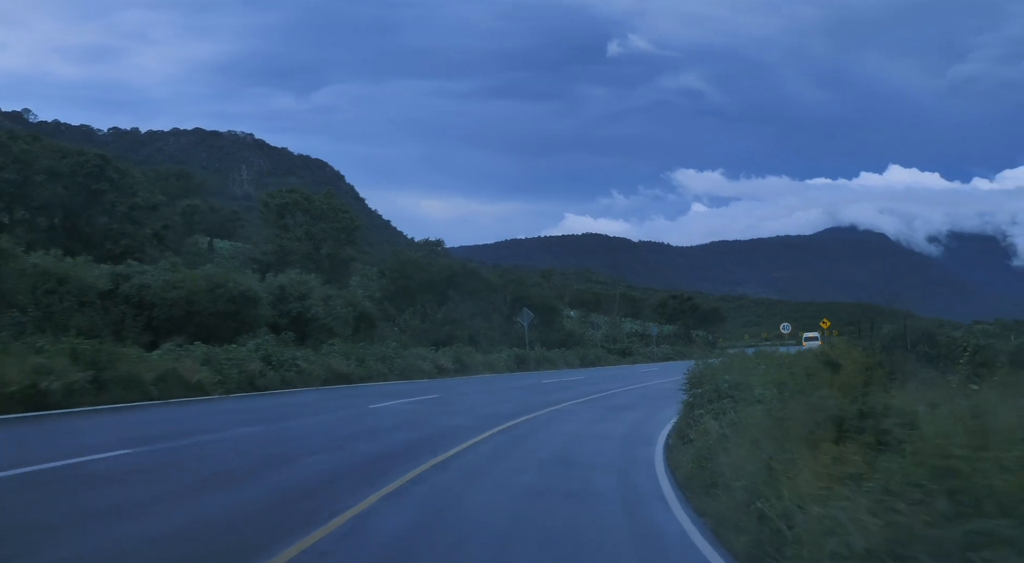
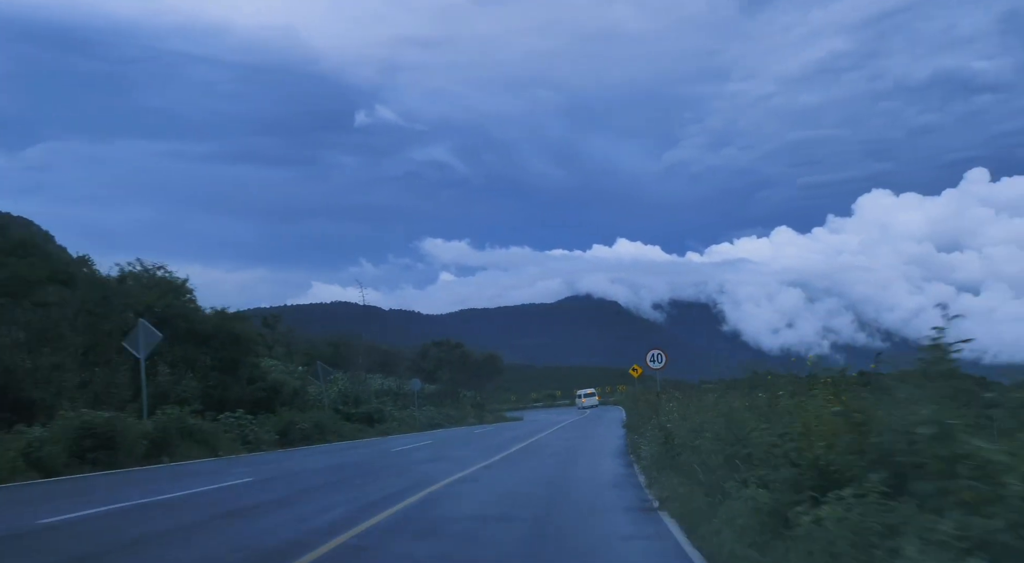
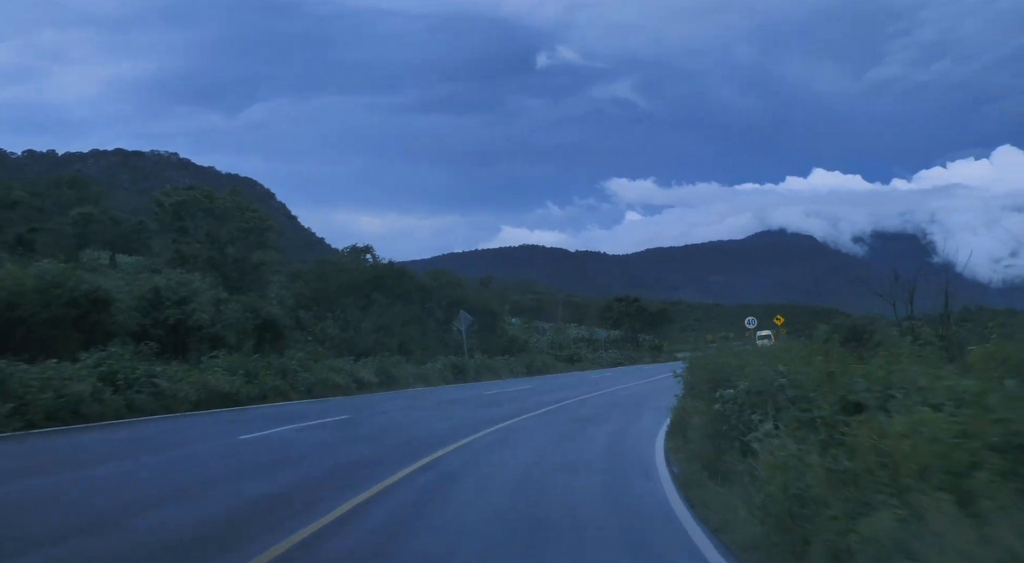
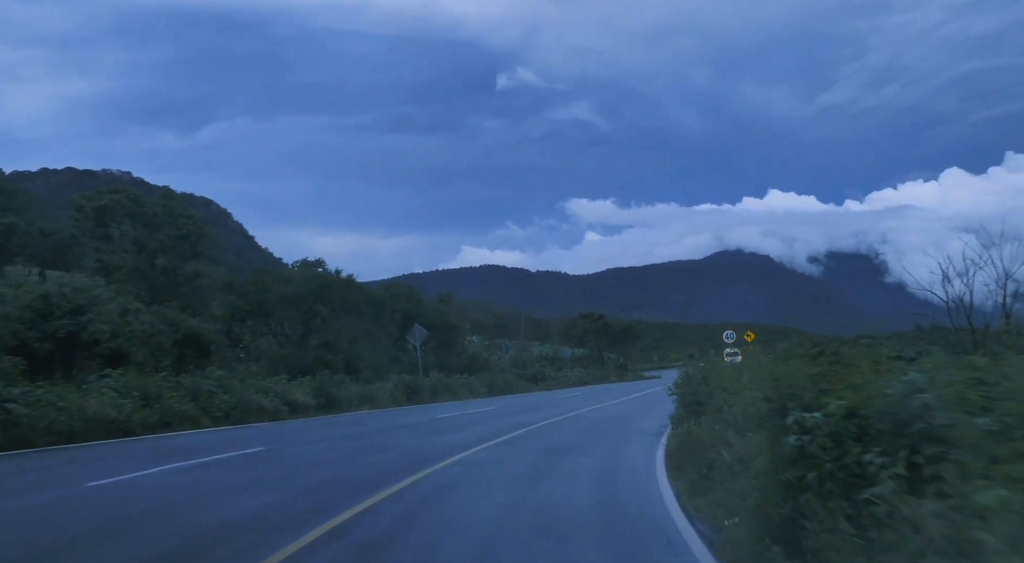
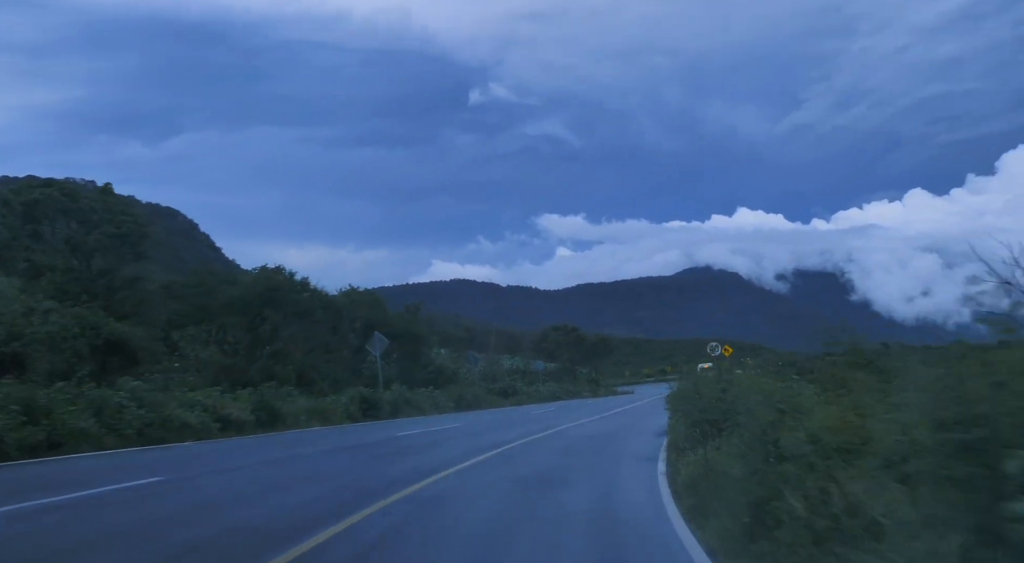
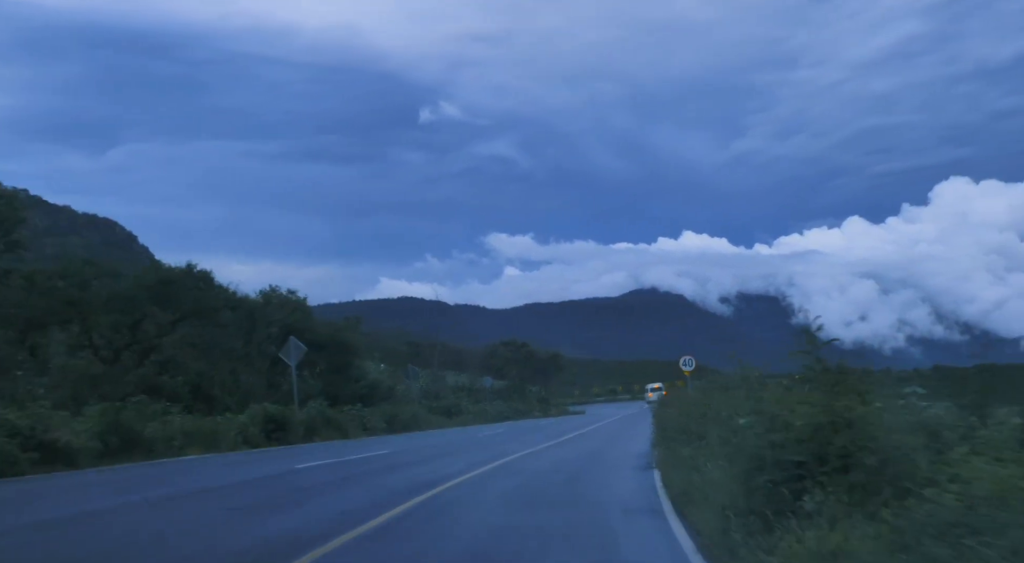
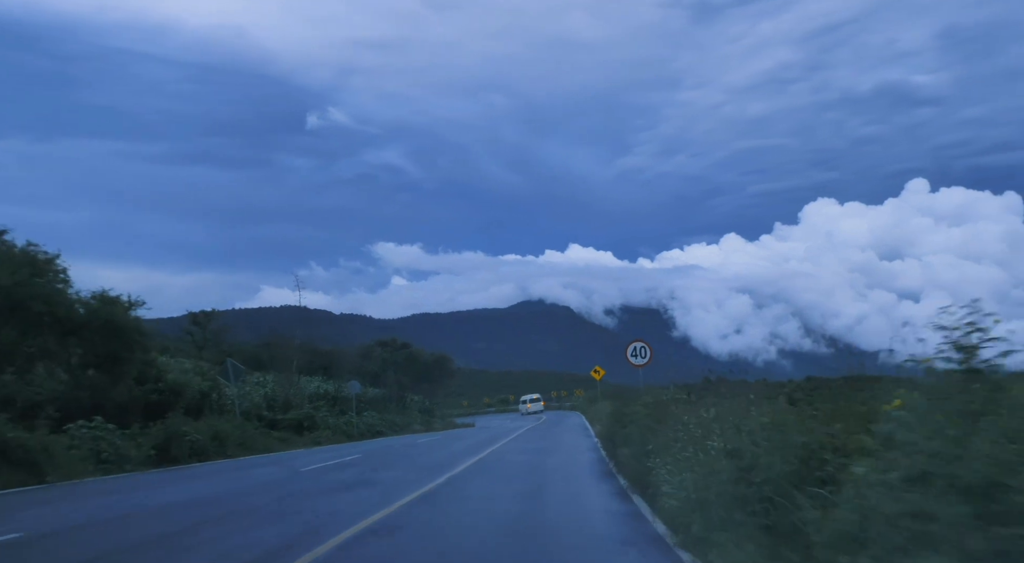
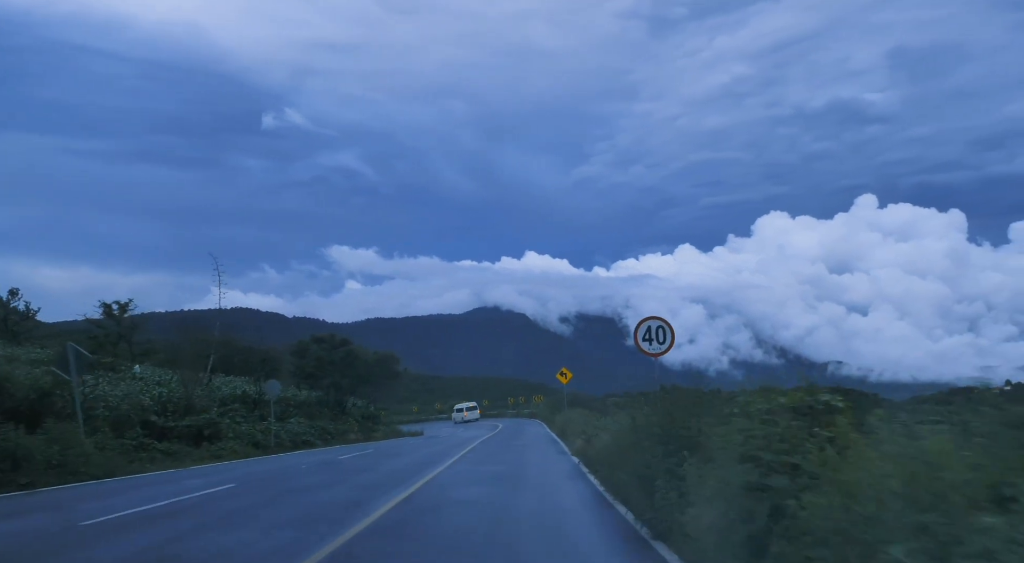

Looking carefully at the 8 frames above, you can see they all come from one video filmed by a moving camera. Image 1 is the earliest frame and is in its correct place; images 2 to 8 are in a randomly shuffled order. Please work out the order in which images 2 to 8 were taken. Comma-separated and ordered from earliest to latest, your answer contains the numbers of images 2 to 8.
3, 4, 5, 6, 2, 7, 8
